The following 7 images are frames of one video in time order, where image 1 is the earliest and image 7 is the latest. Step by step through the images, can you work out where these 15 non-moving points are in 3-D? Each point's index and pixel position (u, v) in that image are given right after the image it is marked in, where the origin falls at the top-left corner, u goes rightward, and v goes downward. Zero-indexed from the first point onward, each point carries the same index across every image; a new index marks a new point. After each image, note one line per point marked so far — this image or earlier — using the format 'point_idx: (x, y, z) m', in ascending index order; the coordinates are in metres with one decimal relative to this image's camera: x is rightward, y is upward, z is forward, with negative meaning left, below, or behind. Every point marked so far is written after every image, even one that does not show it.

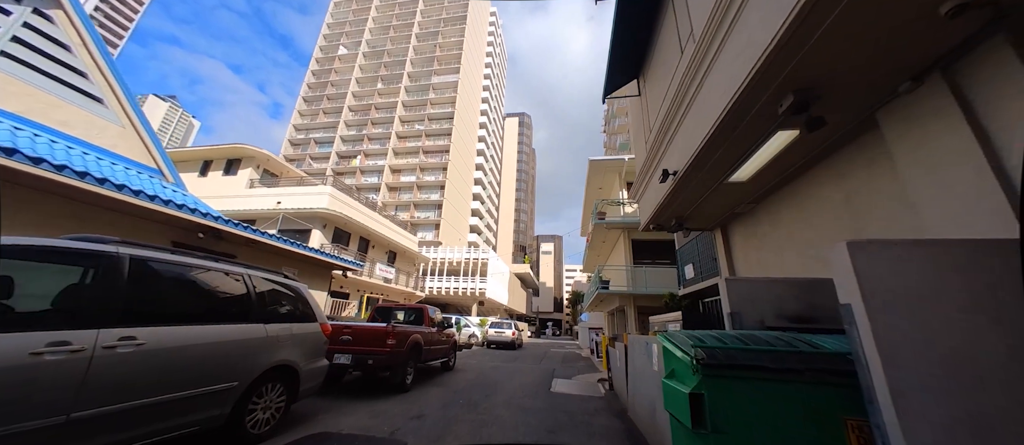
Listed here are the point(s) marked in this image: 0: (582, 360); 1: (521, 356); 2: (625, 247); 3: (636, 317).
0: (+3.4, -6.7, +15.4) m
1: (+0.4, -6.6, +15.5) m
2: (+4.8, -1.1, +13.6) m
3: (+5.0, -3.8, +12.7) m
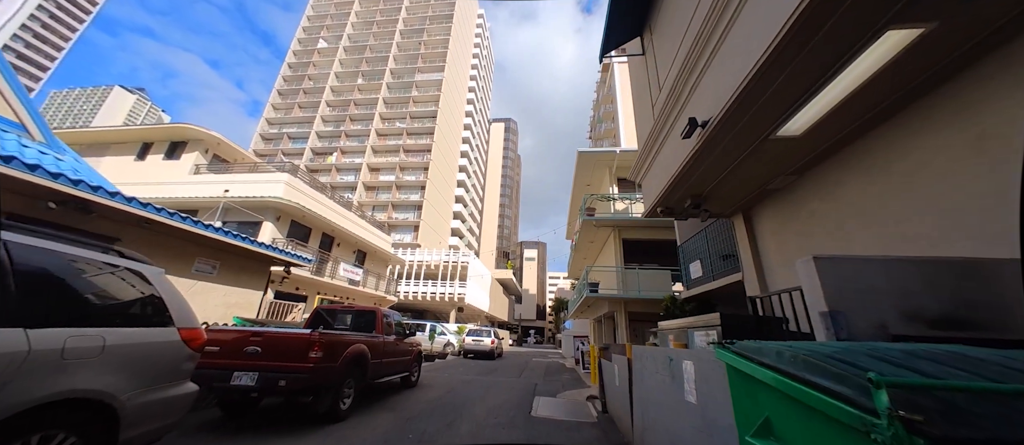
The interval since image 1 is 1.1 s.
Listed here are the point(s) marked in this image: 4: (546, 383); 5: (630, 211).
0: (+2.4, -6.6, +14.0) m
1: (-0.6, -6.4, +14.0) m
2: (+4.0, -1.0, +12.5) m
3: (+4.2, -3.7, +11.5) m
4: (+1.1, -5.4, +10.7) m
5: (+4.6, +0.4, +12.1) m
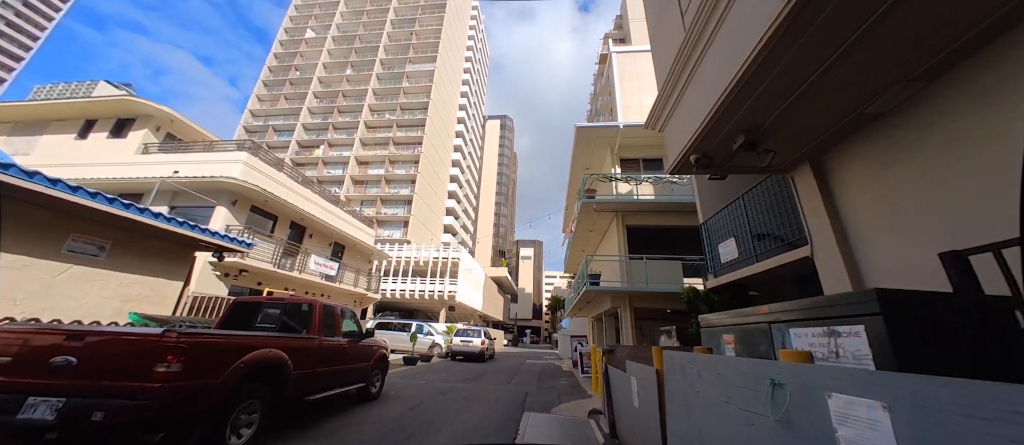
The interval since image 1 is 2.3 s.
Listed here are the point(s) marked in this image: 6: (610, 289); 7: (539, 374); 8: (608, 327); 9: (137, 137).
0: (+2.0, -6.1, +12.5) m
1: (-1.0, -5.9, +12.5) m
2: (+3.7, -0.5, +11.0) m
3: (+3.8, -3.2, +10.0) m
4: (+0.8, -4.8, +9.2) m
5: (+4.2, +1.0, +10.7) m
6: (+3.0, -2.0, +9.5) m
7: (+1.1, -6.1, +12.7) m
8: (+3.8, -4.2, +12.8) m
9: (-15.1, +3.5, +12.8) m
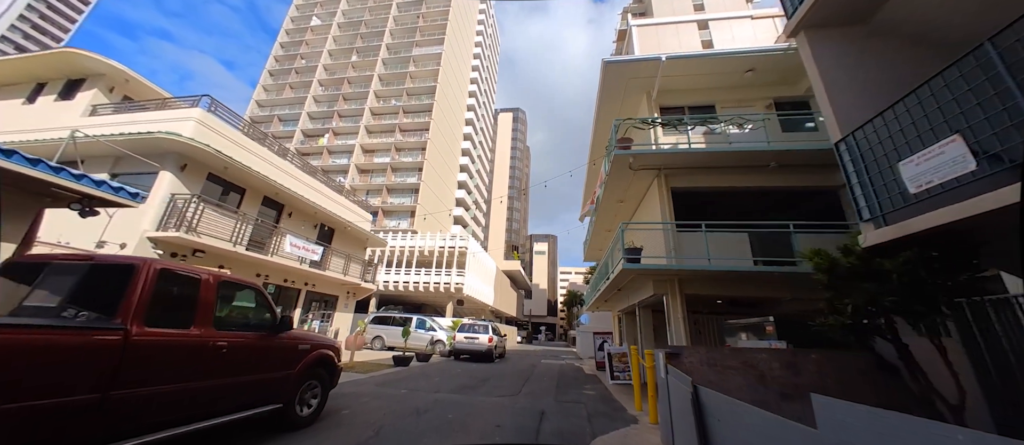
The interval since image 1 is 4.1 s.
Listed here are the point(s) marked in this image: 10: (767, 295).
0: (+2.4, -5.1, +10.0) m
1: (-0.6, -4.9, +10.1) m
2: (+3.9, +0.6, +8.4) m
3: (+4.1, -2.2, +7.4) m
4: (+1.0, -3.9, +6.7) m
5: (+4.4, +2.0, +8.0) m
6: (+3.2, -1.0, +6.9) m
7: (+1.4, -5.1, +10.2) m
8: (+4.2, -3.2, +10.2) m
9: (-14.8, +4.3, +11.0) m
10: (+6.0, -1.7, +7.5) m
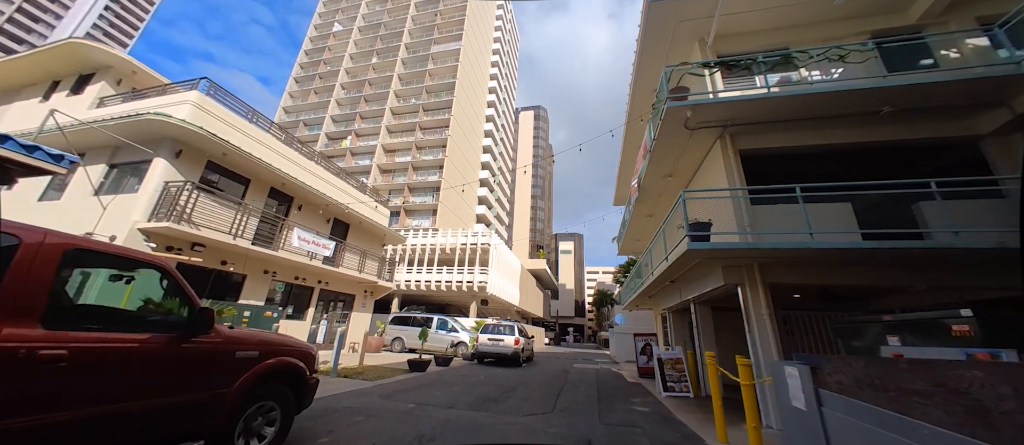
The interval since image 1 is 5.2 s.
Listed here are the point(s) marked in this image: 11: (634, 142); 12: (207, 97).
0: (+3.2, -4.5, +8.4) m
1: (+0.2, -4.4, +8.6) m
2: (+4.5, +1.2, +6.6) m
3: (+4.6, -1.6, +5.6) m
4: (+1.5, -3.3, +5.2) m
5: (+4.9, +2.6, +6.2) m
6: (+3.7, -0.4, +5.2) m
7: (+2.3, -4.5, +8.6) m
8: (+5.0, -2.6, +8.4) m
9: (-14.1, +4.4, +10.7) m
10: (+6.6, -1.1, +5.6) m
11: (+5.1, +3.8, +12.6) m
12: (-8.9, +3.6, +9.2) m
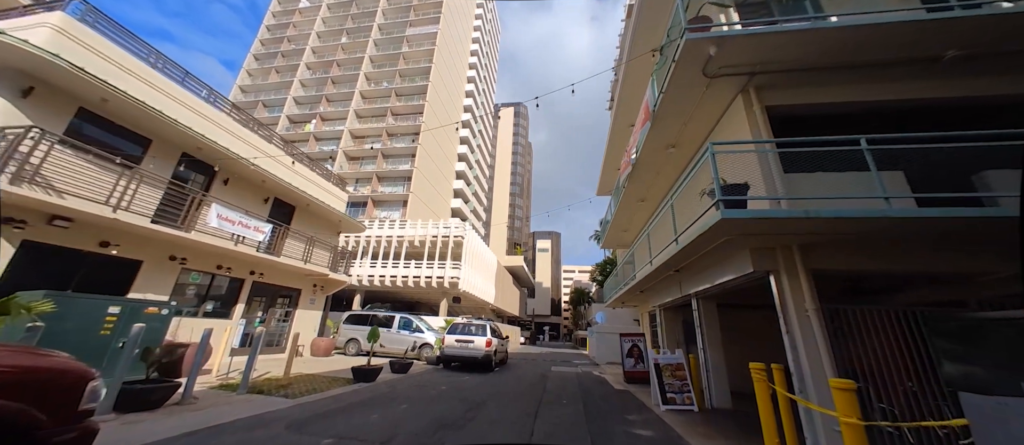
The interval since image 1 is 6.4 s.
0: (+2.5, -4.0, +6.9) m
1: (-0.5, -3.9, +7.0) m
2: (+4.0, +1.6, +5.3) m
3: (+4.1, -1.1, +4.3) m
4: (+1.1, -2.8, +3.6) m
5: (+4.5, +3.0, +4.9) m
6: (+3.3, +0.1, +3.8) m
7: (+1.5, -4.0, +7.1) m
8: (+4.3, -2.1, +7.1) m
9: (-14.7, +5.3, +8.0) m
10: (+6.1, -0.6, +4.4) m
11: (+4.2, +4.3, +11.2) m
12: (-9.5, +4.4, +6.9) m
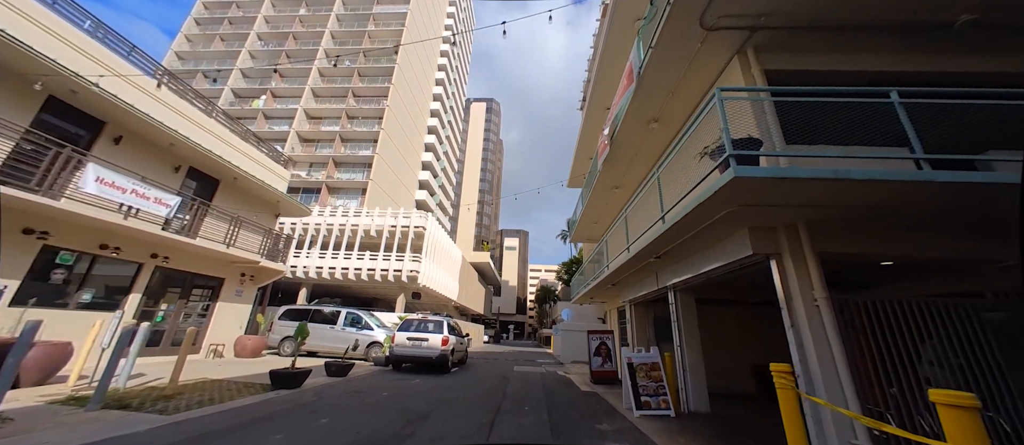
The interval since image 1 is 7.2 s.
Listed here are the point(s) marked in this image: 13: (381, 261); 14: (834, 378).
0: (+1.6, -3.6, +6.1) m
1: (-1.4, -3.4, +5.9) m
2: (+3.4, +1.9, +4.6) m
3: (+3.6, -0.8, +3.6) m
4: (+0.5, -2.4, +2.7) m
5: (+4.0, +3.3, +4.2) m
6: (+2.8, +0.4, +3.1) m
7: (+0.6, -3.6, +6.2) m
8: (+3.5, -1.8, +6.4) m
9: (-15.3, +6.2, +5.5) m
10: (+5.6, -0.4, +3.9) m
11: (+3.2, +4.6, +10.5) m
12: (-10.0, +5.1, +4.9) m
13: (-8.0, -2.4, +19.4) m
14: (+3.5, -1.7, +3.4) m
